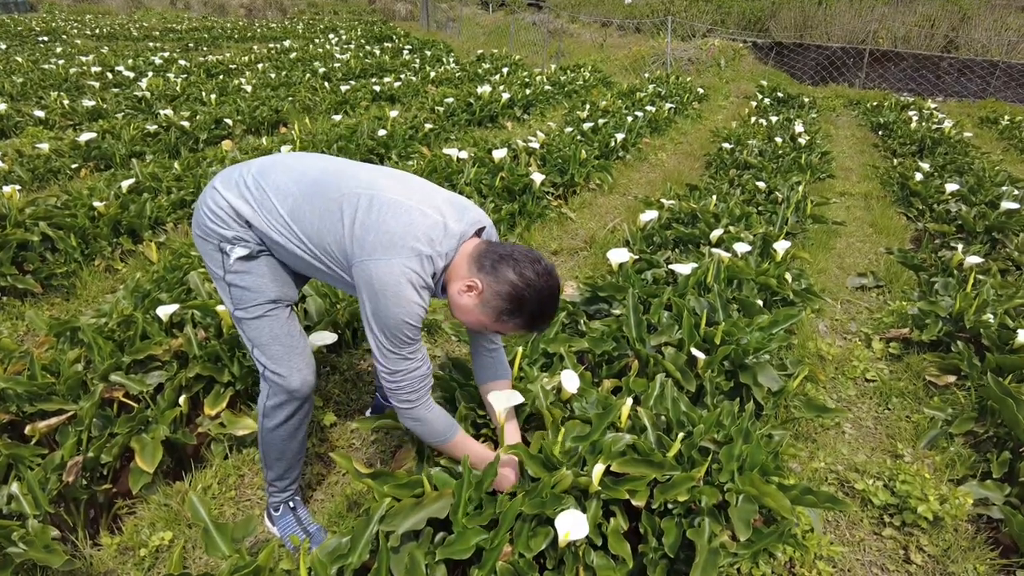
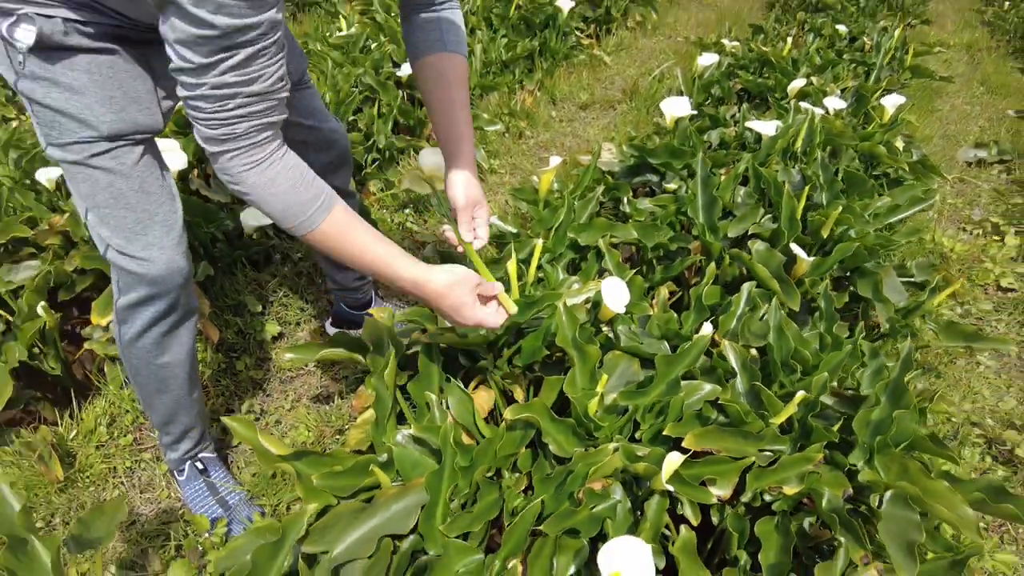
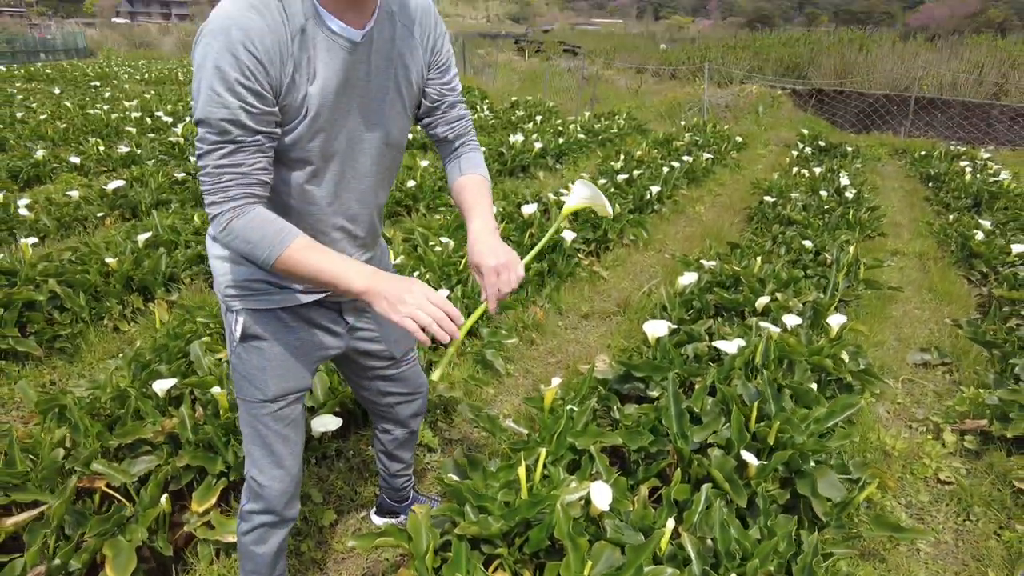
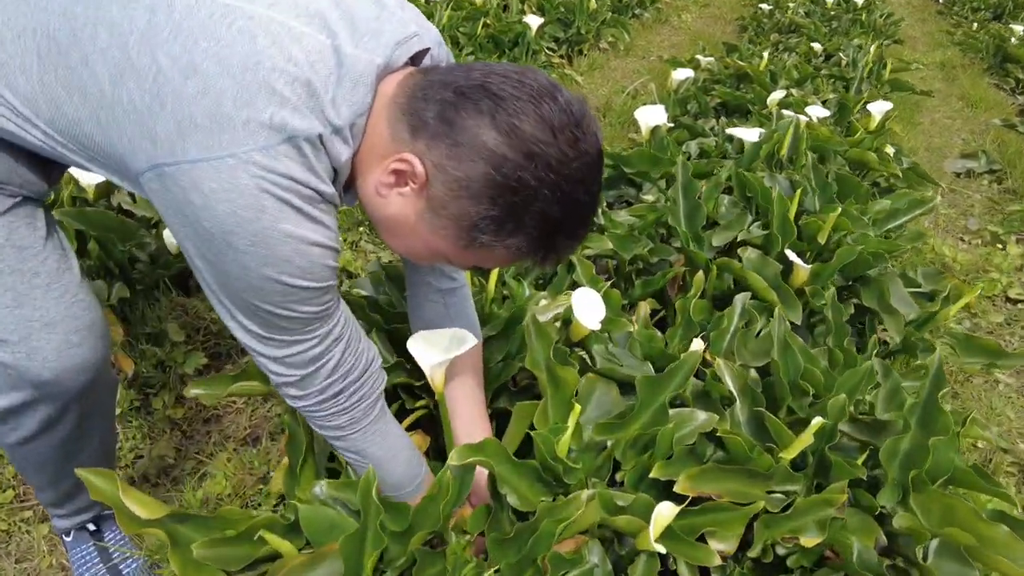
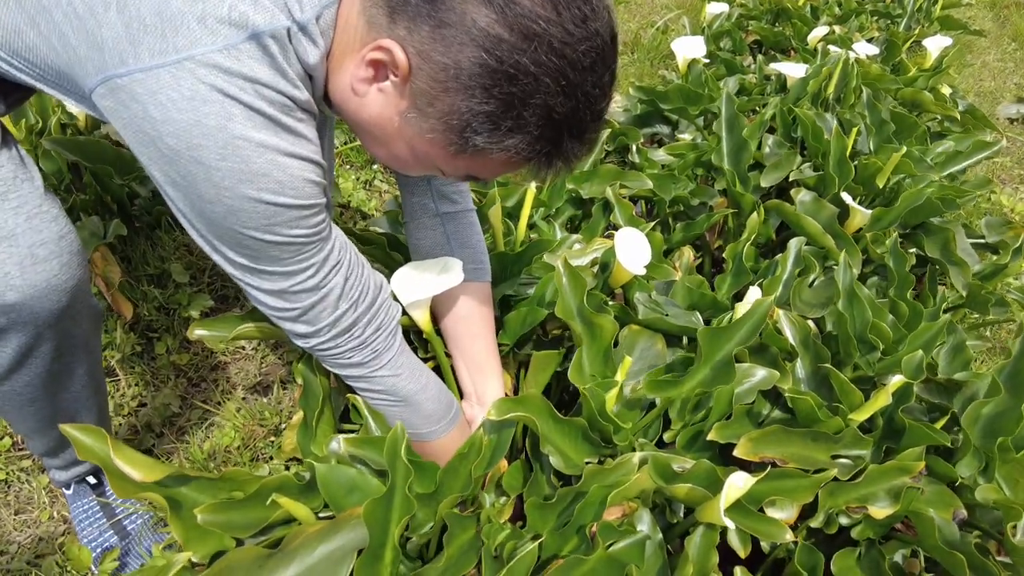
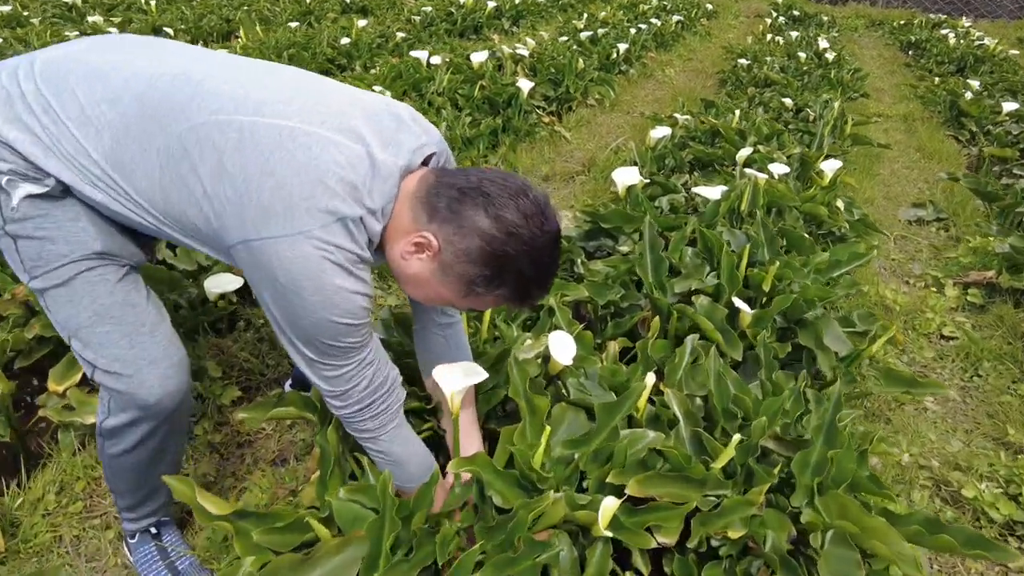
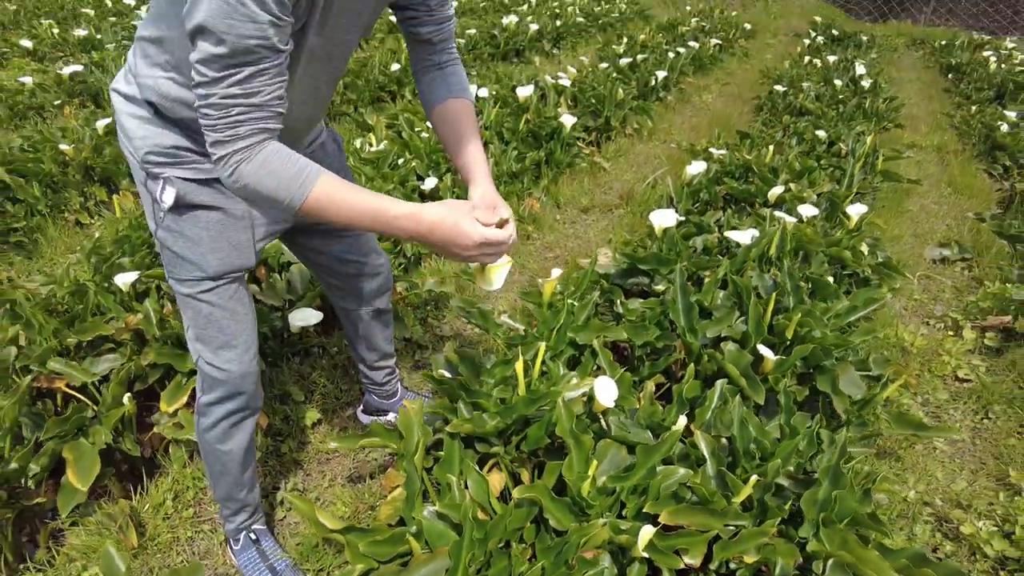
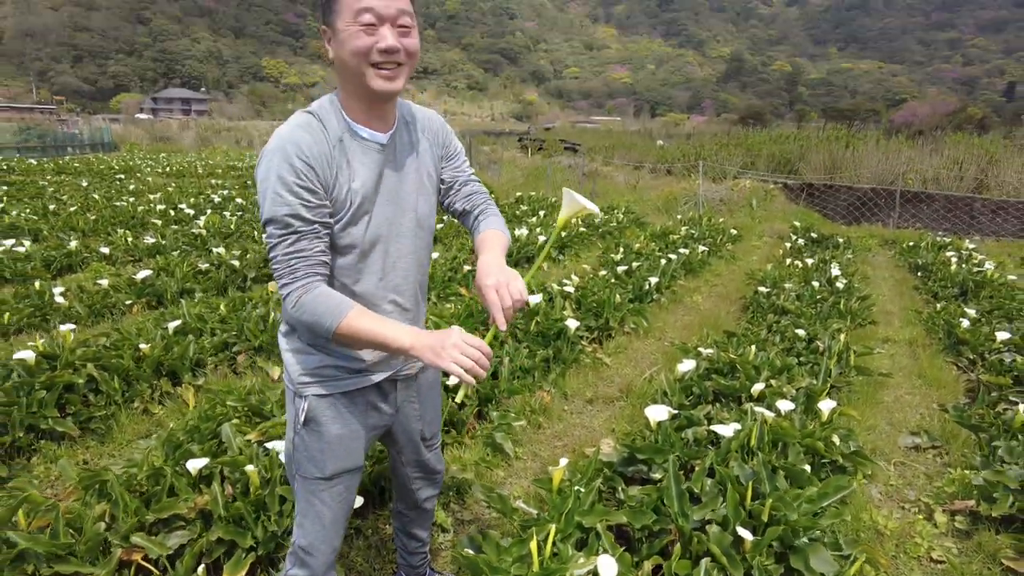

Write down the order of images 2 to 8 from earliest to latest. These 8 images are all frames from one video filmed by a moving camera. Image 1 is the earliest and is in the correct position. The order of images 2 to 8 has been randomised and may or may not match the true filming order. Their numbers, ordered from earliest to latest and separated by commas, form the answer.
6, 4, 5, 2, 7, 3, 8
